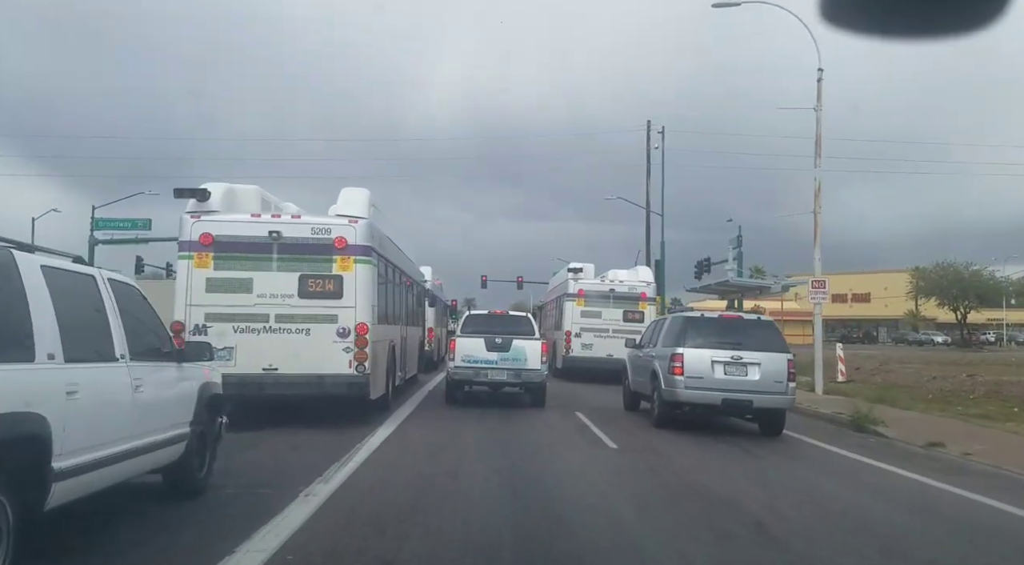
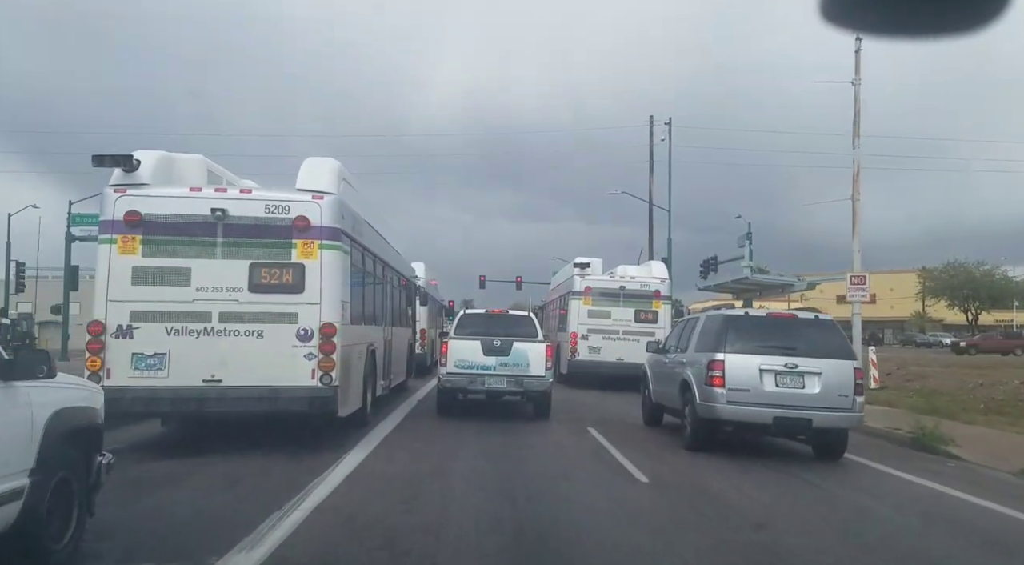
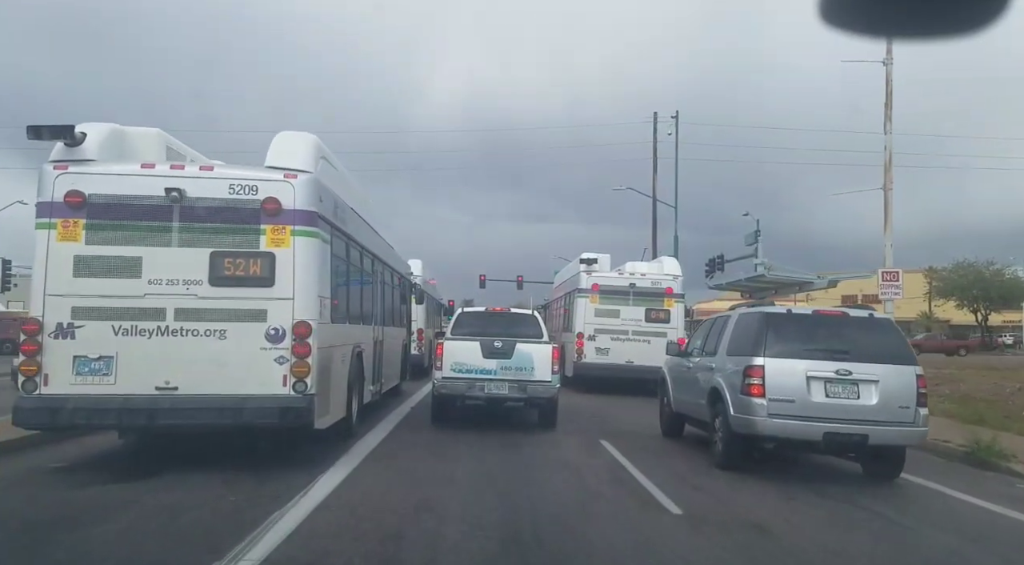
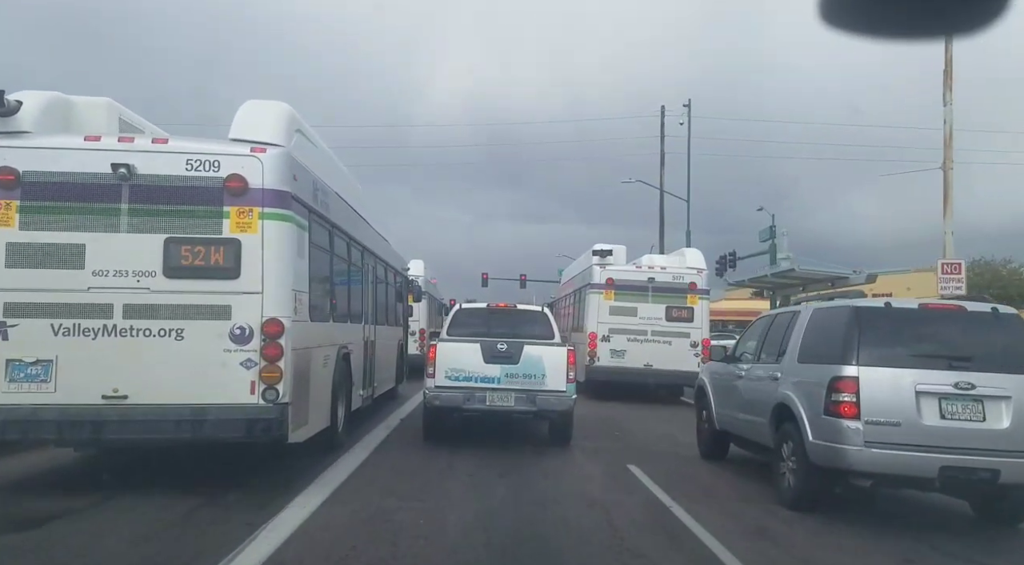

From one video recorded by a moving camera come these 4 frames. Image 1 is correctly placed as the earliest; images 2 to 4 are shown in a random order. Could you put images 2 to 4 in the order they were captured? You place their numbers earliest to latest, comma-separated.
2, 3, 4
